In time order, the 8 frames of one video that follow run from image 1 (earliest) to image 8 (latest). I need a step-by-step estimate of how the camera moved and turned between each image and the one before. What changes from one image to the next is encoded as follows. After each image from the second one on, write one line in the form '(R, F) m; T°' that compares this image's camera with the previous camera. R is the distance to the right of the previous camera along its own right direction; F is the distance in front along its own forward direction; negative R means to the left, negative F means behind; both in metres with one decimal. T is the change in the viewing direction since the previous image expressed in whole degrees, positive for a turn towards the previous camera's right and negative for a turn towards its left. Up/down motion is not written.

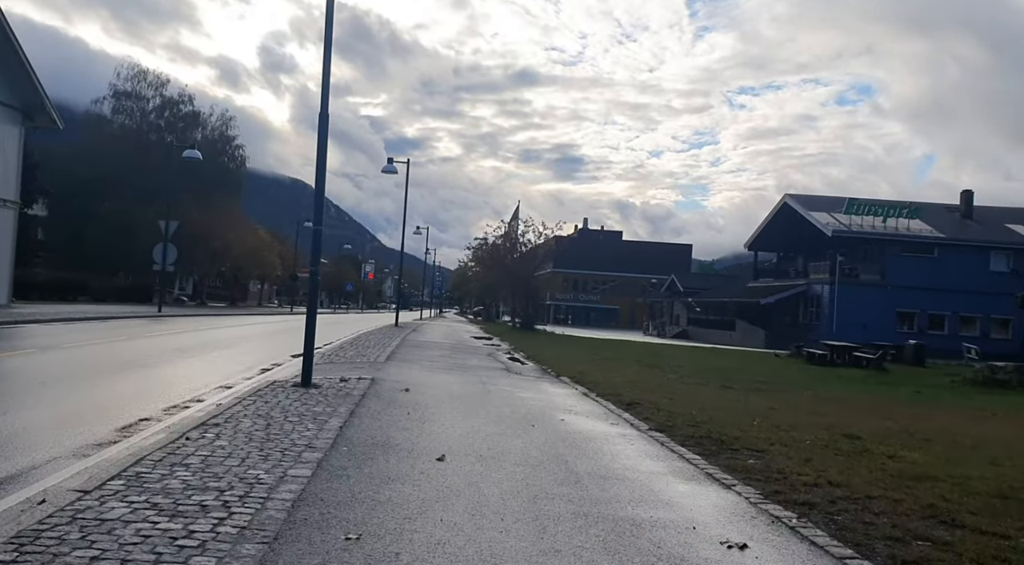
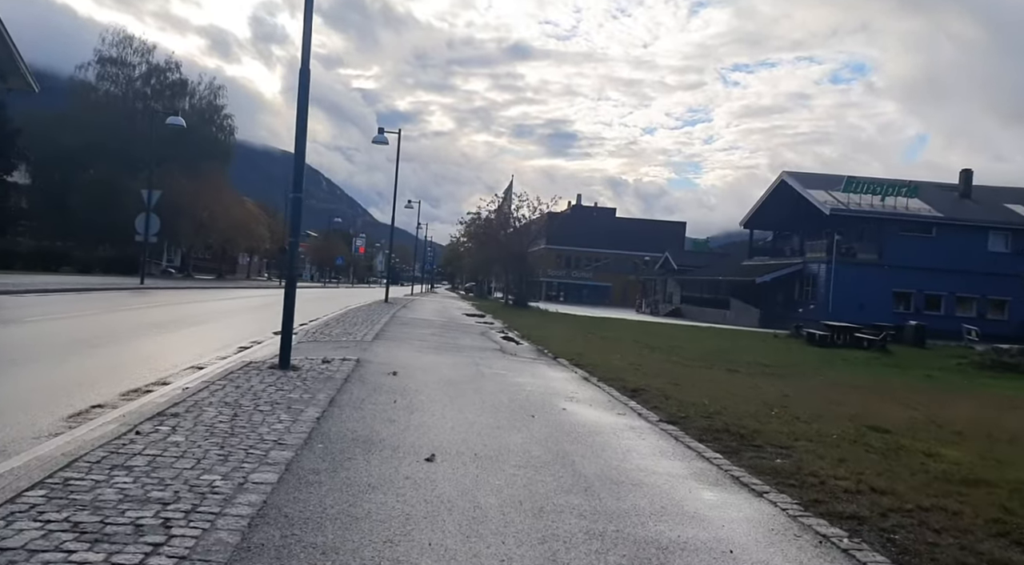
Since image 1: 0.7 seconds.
(-0.1, +1.1) m; +1°
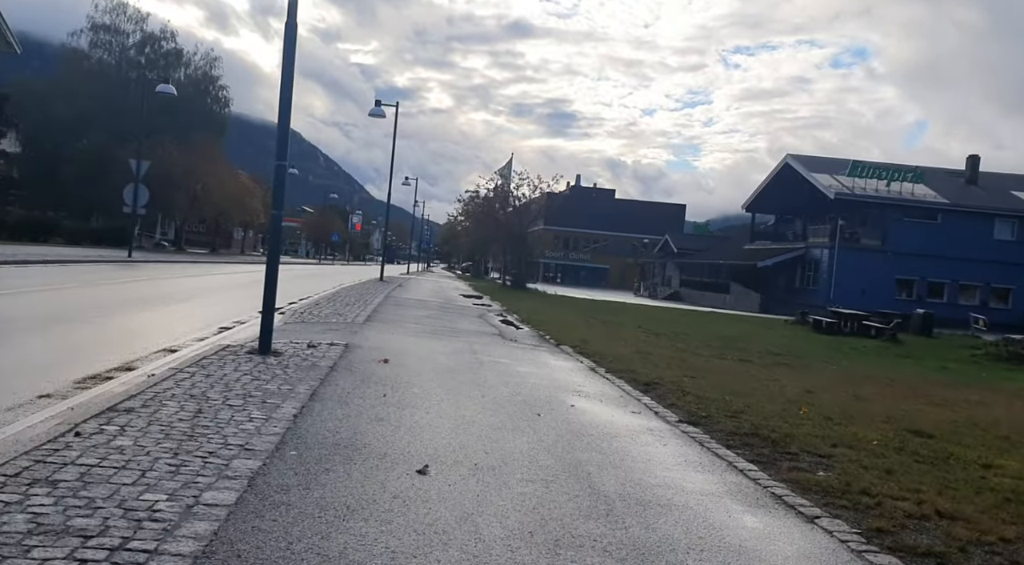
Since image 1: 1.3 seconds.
(-0.1, +1.1) m; 0°
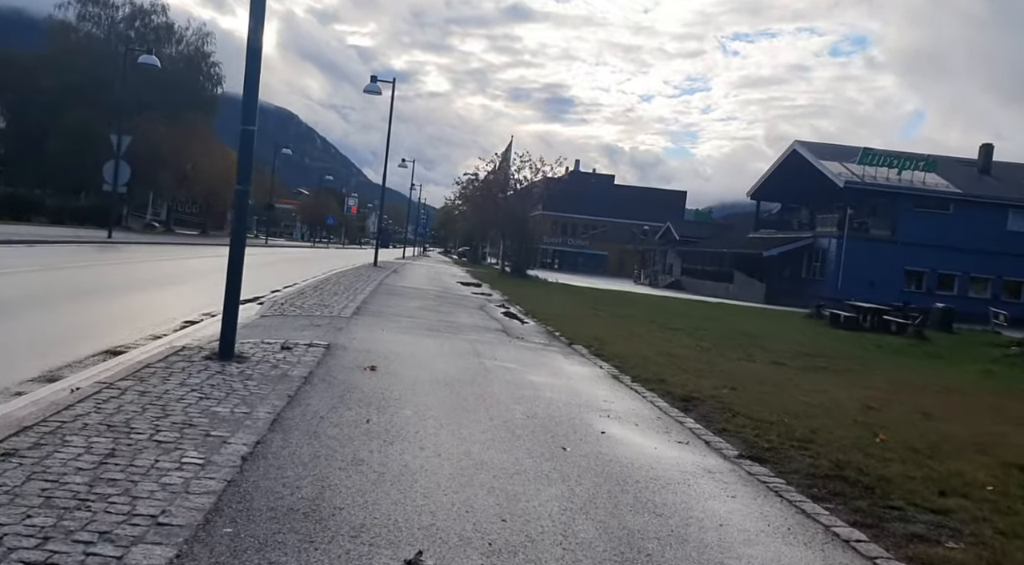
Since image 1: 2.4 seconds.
(-0.2, +1.9) m; 0°
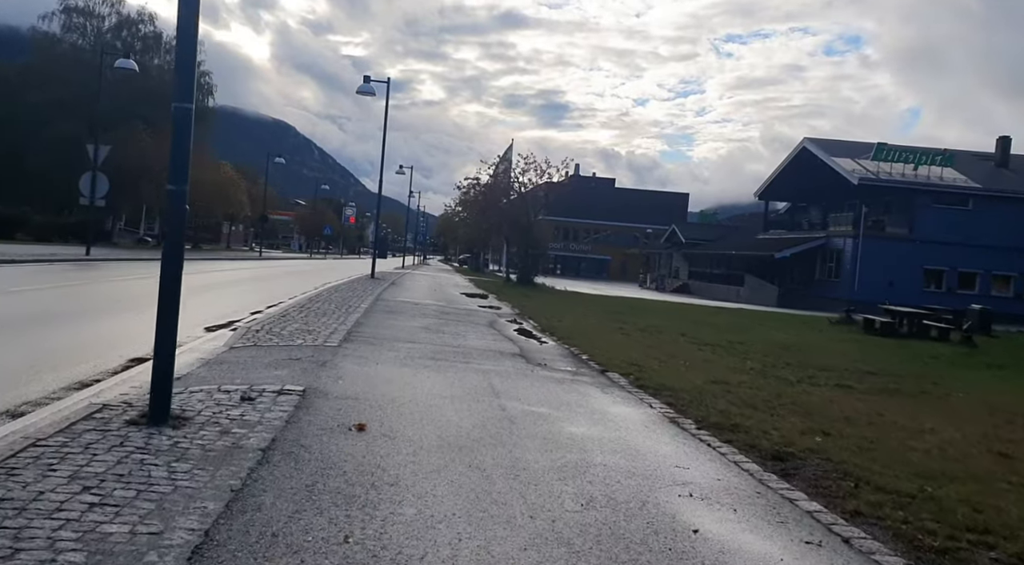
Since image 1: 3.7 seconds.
(-0.3, +2.4) m; 0°
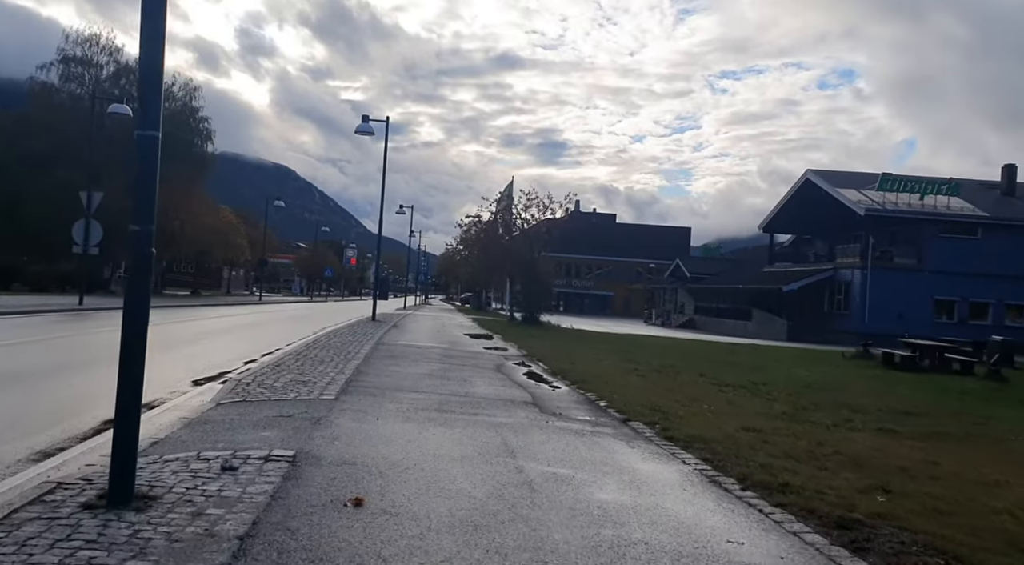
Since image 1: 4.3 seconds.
(-0.1, +0.9) m; 0°
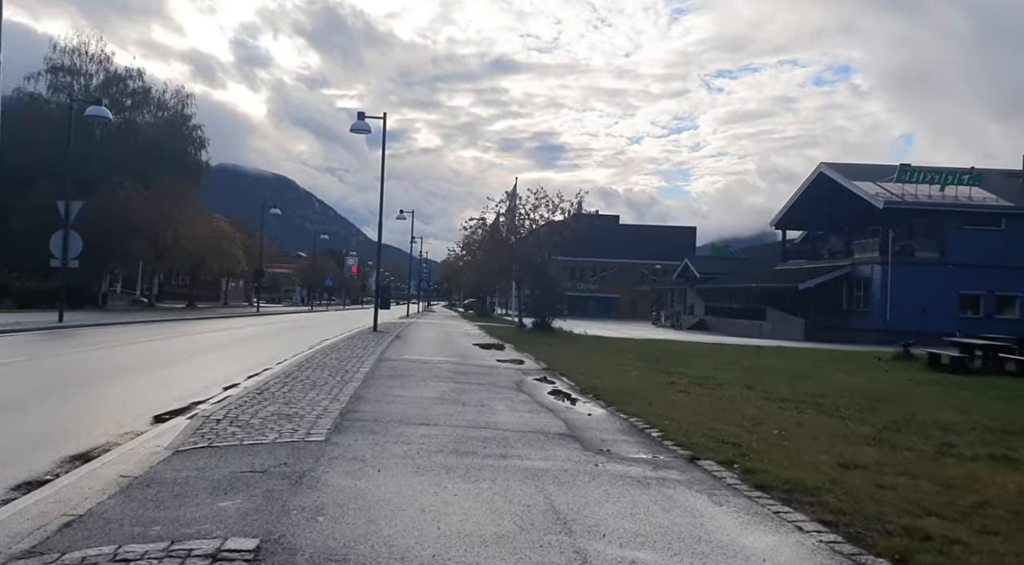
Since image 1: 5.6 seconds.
(-0.4, +2.2) m; 0°
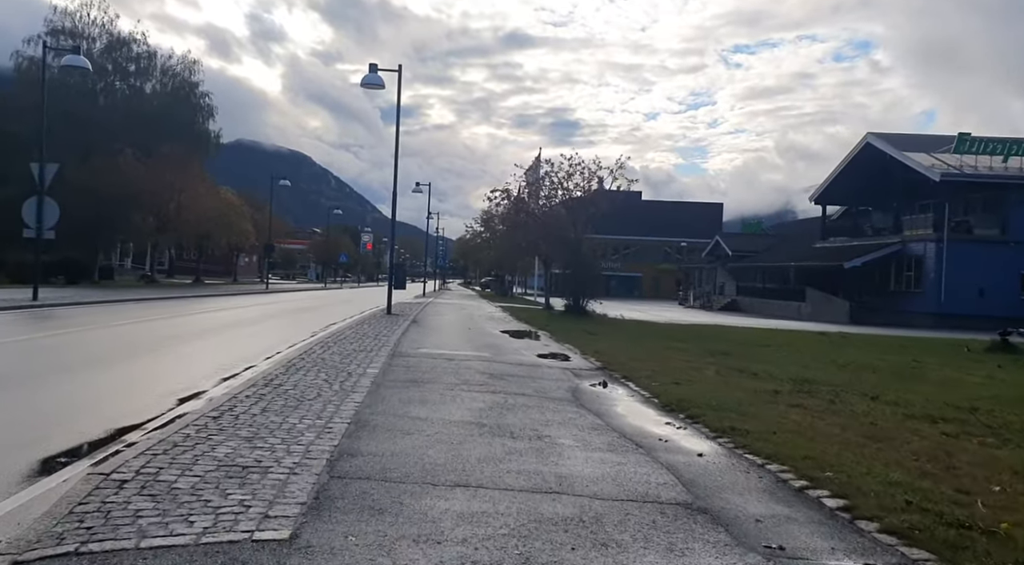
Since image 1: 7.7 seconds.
(-0.6, +3.8) m; -1°
